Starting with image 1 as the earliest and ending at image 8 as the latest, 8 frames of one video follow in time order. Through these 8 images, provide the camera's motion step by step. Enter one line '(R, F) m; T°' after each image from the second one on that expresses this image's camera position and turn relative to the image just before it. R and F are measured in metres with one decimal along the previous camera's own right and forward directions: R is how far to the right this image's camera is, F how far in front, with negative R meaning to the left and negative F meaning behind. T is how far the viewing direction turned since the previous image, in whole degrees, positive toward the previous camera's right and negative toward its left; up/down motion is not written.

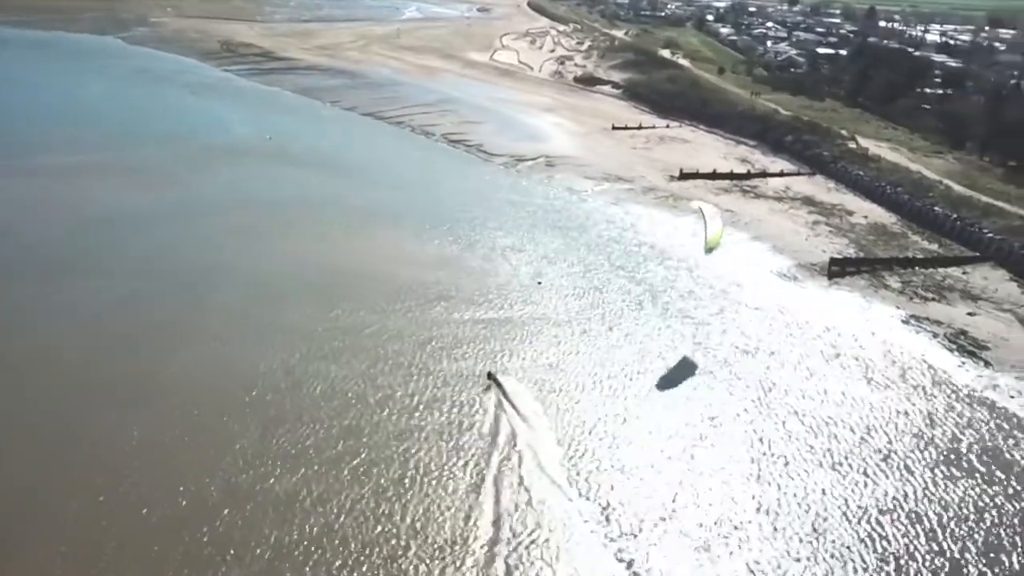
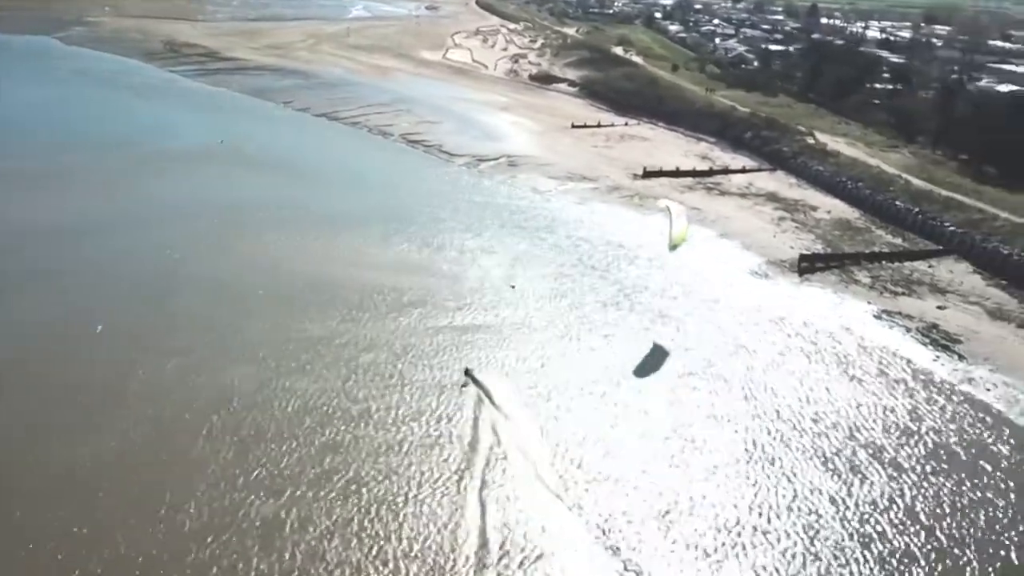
(-0.5, +0.4) m; +3°
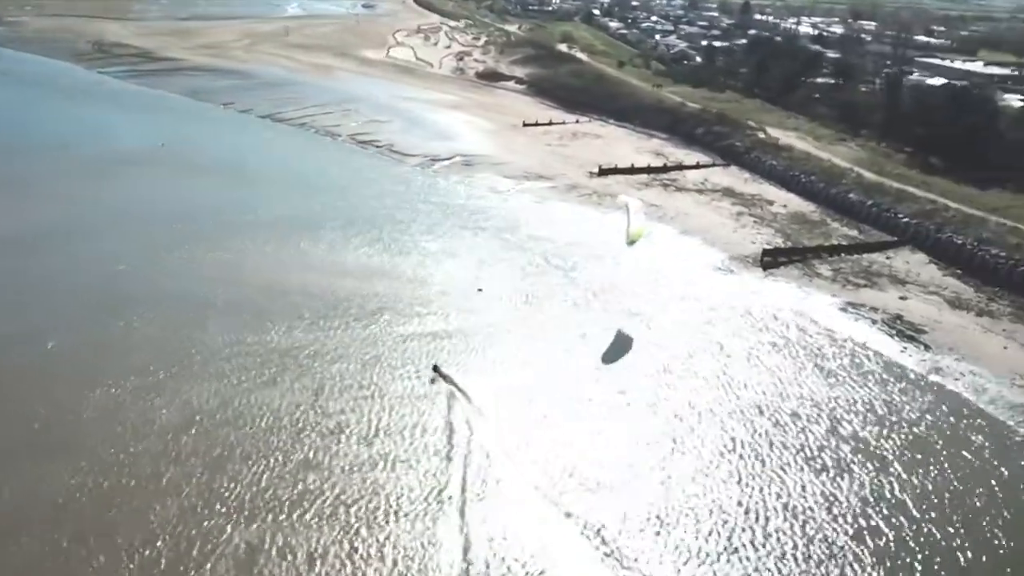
(-0.6, +0.4) m; +4°
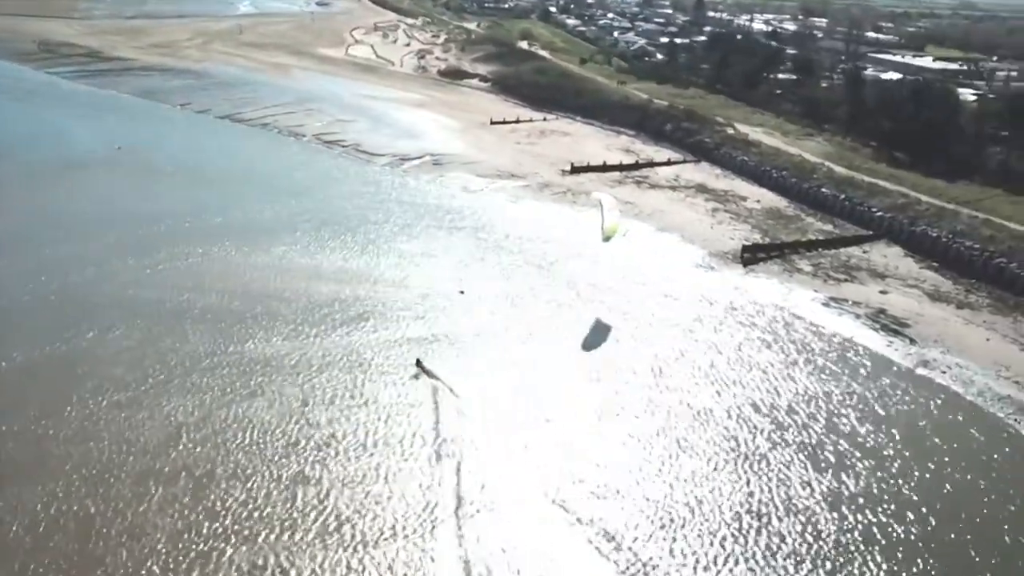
(-0.6, +0.4) m; +3°
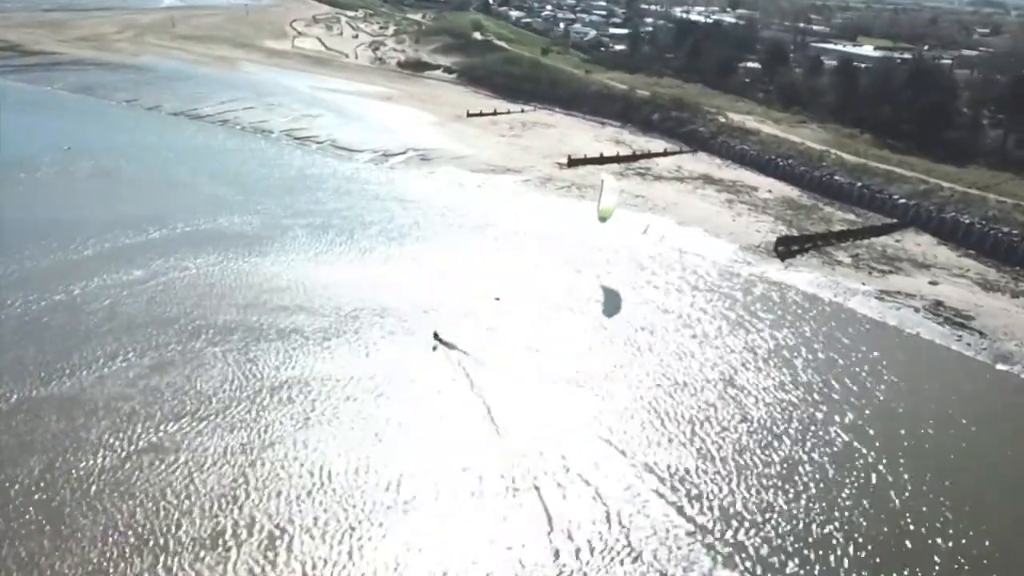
(-2.3, +1.6) m; +5°
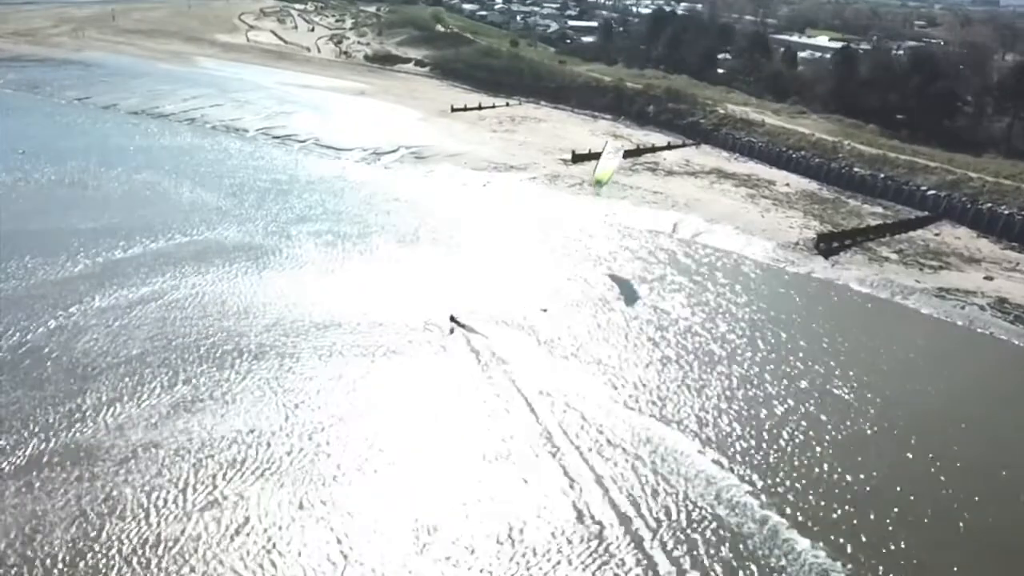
(-2.0, +1.5) m; +4°
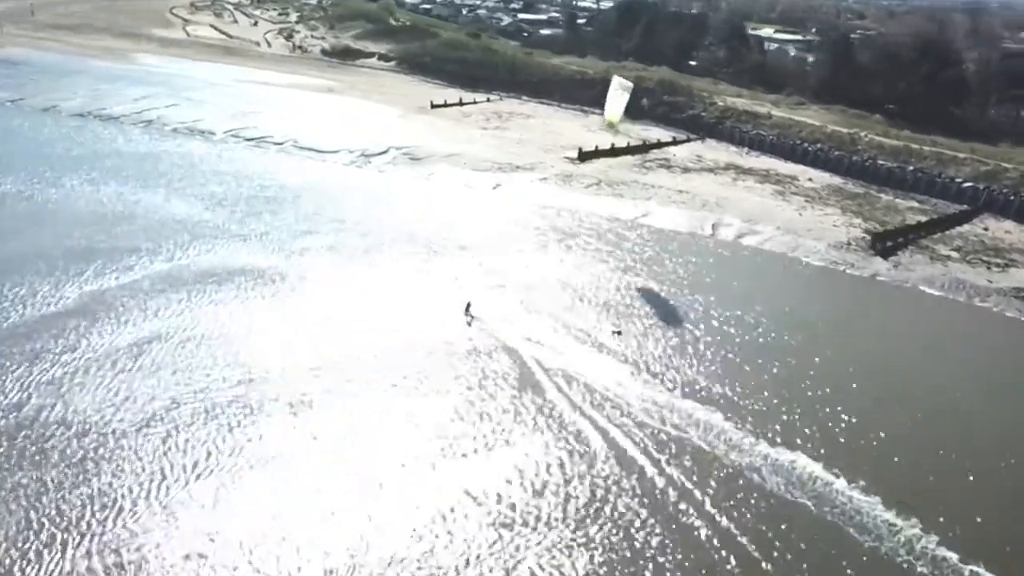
(-2.3, +1.9) m; +5°
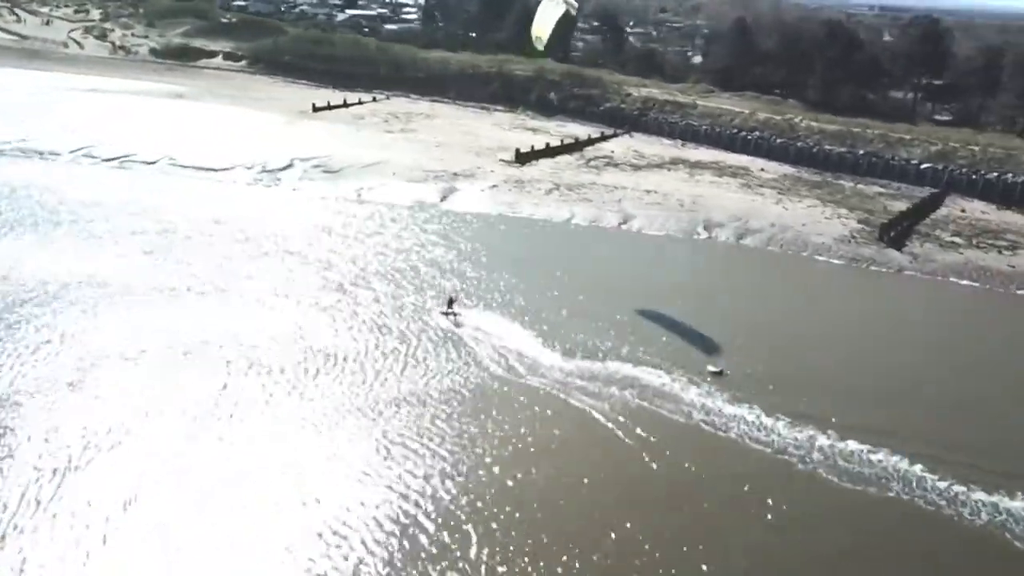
(-3.6, +3.2) m; +13°
